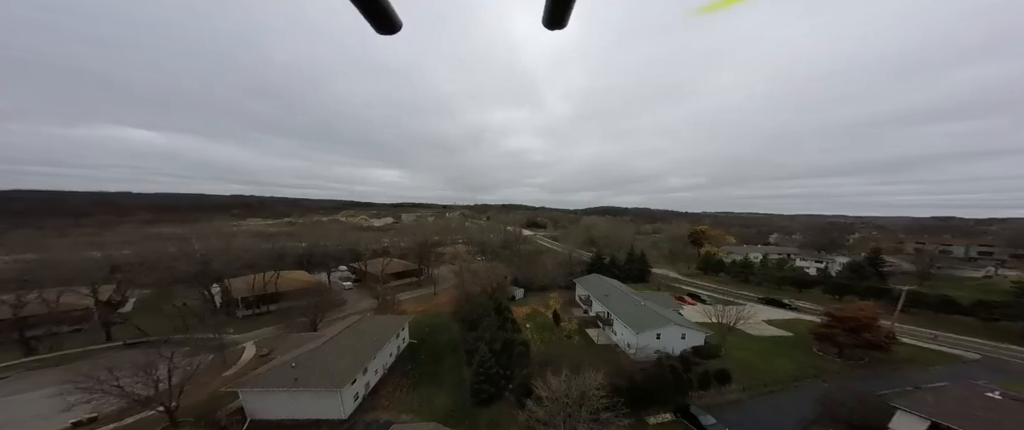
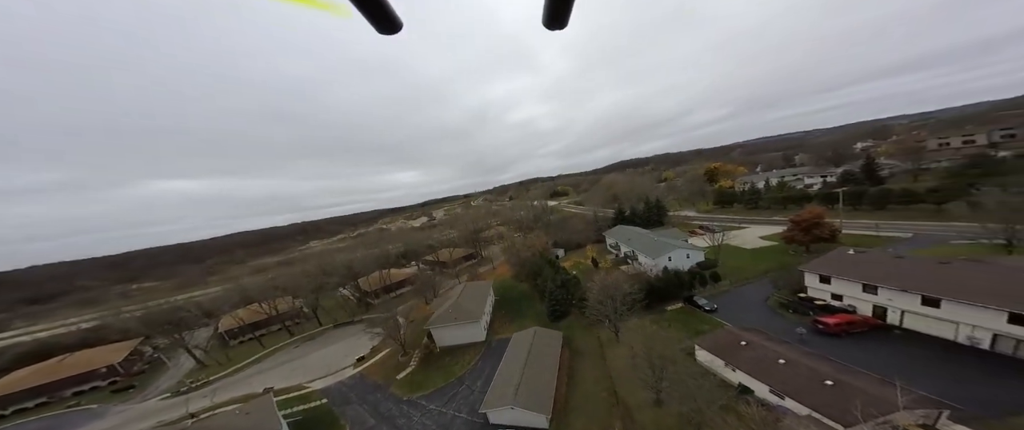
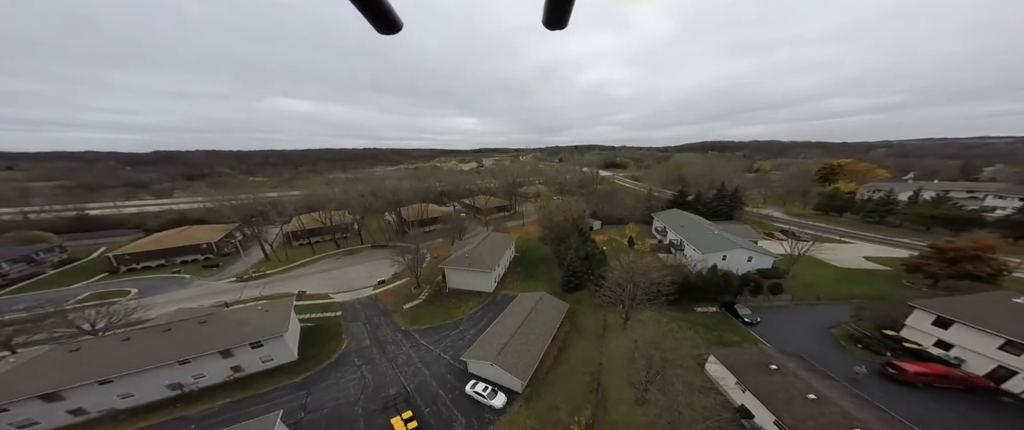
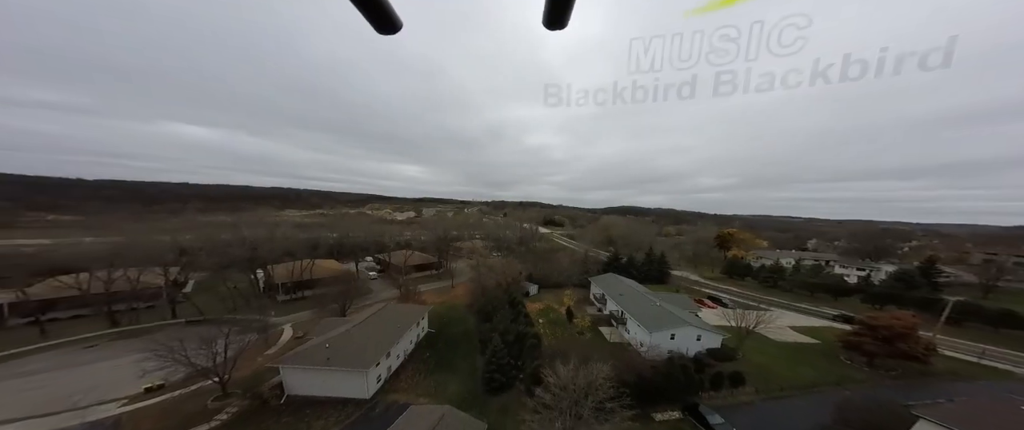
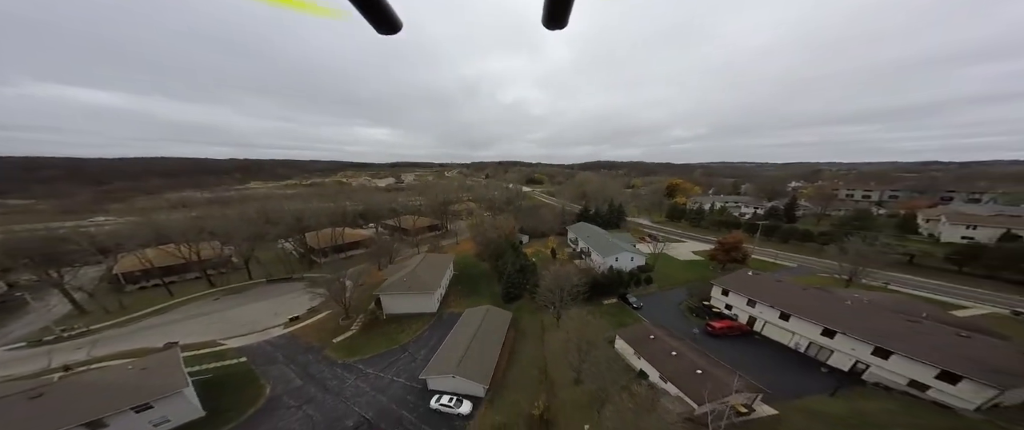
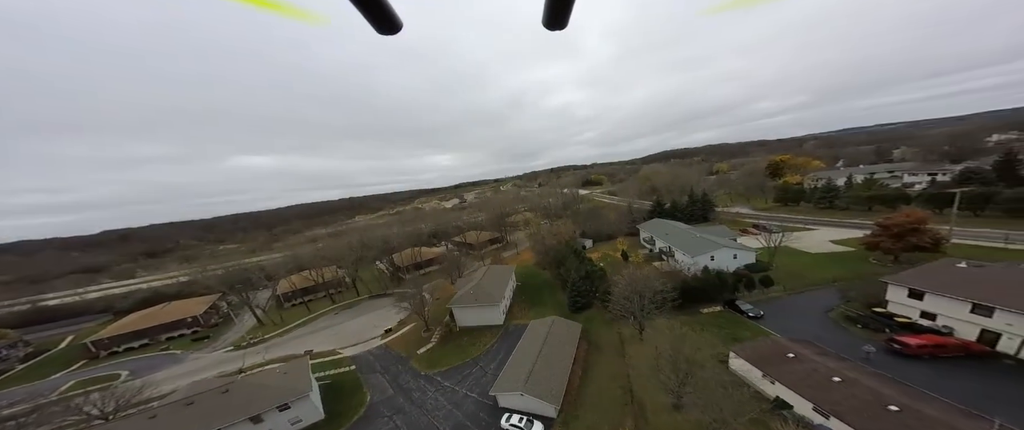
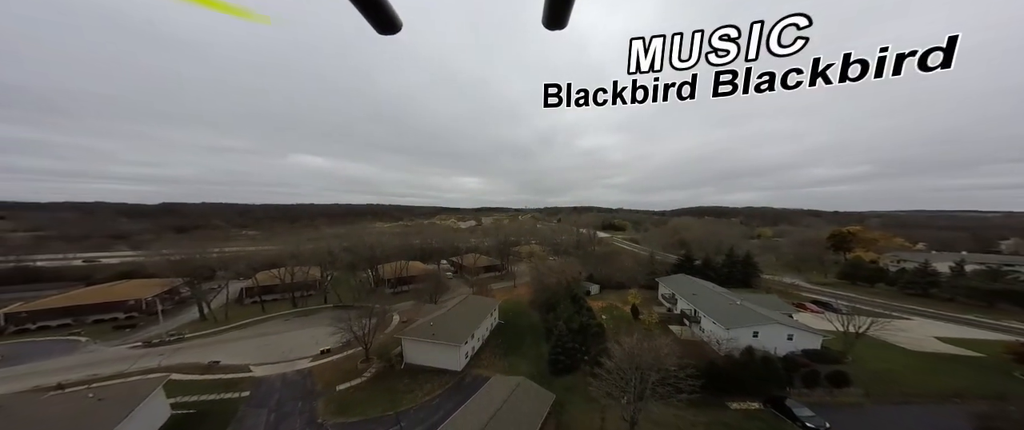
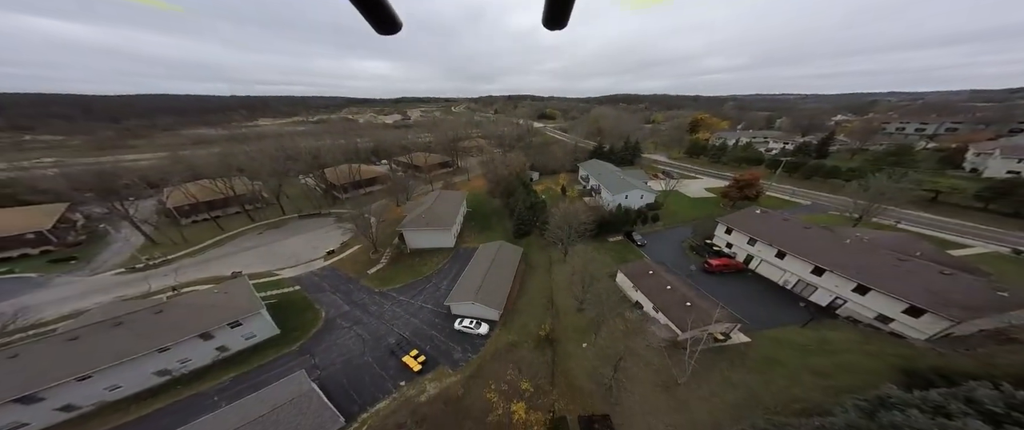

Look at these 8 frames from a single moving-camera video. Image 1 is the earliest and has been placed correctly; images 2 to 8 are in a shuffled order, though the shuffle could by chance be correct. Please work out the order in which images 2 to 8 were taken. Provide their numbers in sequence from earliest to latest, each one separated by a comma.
4, 7, 3, 6, 2, 5, 8
